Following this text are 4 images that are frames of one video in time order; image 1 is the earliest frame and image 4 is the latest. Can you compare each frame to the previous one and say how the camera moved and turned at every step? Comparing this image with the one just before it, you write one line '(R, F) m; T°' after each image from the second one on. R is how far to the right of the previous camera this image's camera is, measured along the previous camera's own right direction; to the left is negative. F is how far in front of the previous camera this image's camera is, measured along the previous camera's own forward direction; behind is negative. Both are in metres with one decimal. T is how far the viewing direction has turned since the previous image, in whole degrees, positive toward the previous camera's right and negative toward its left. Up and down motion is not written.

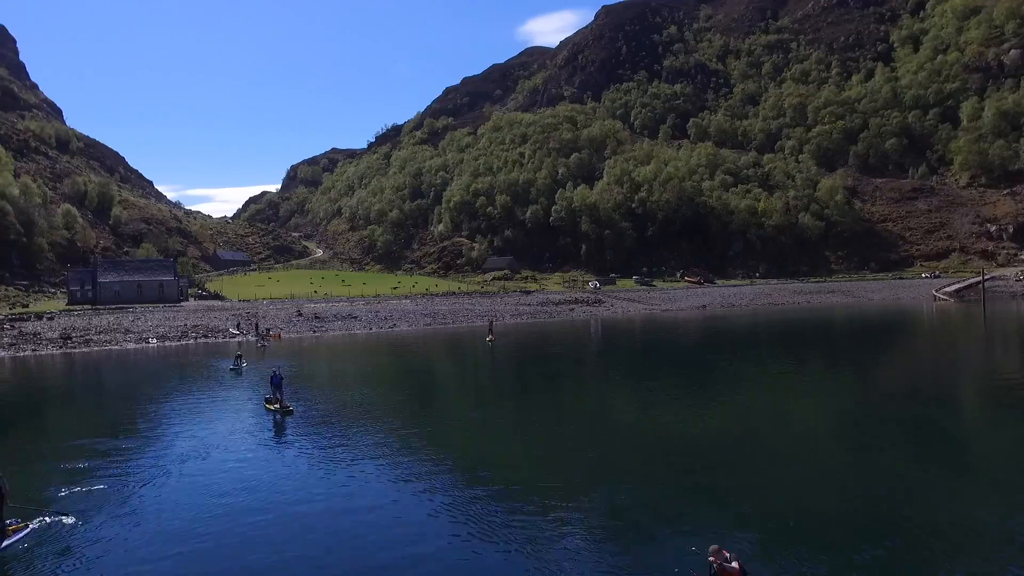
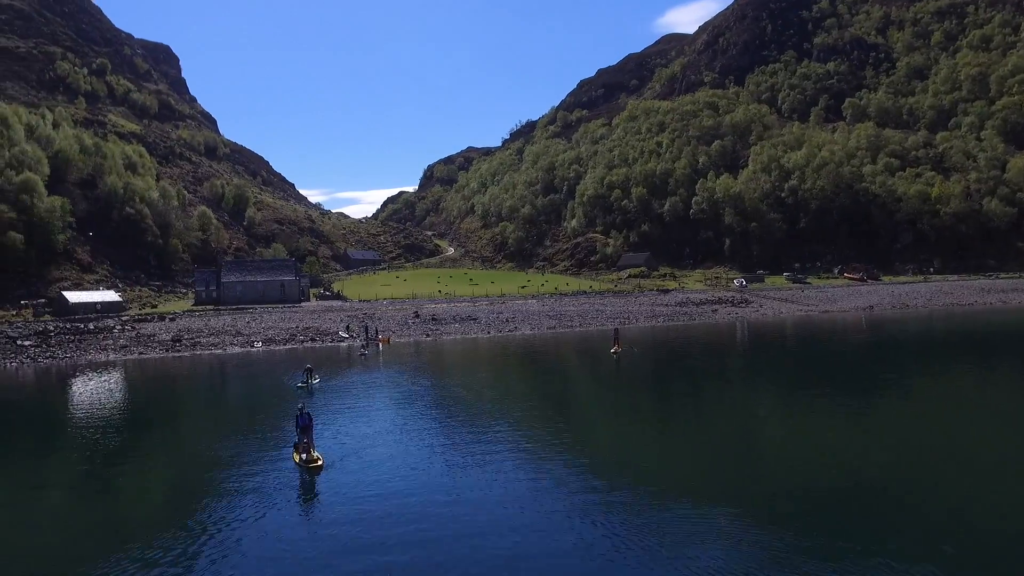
(+0.3, +6.6) m; -10°
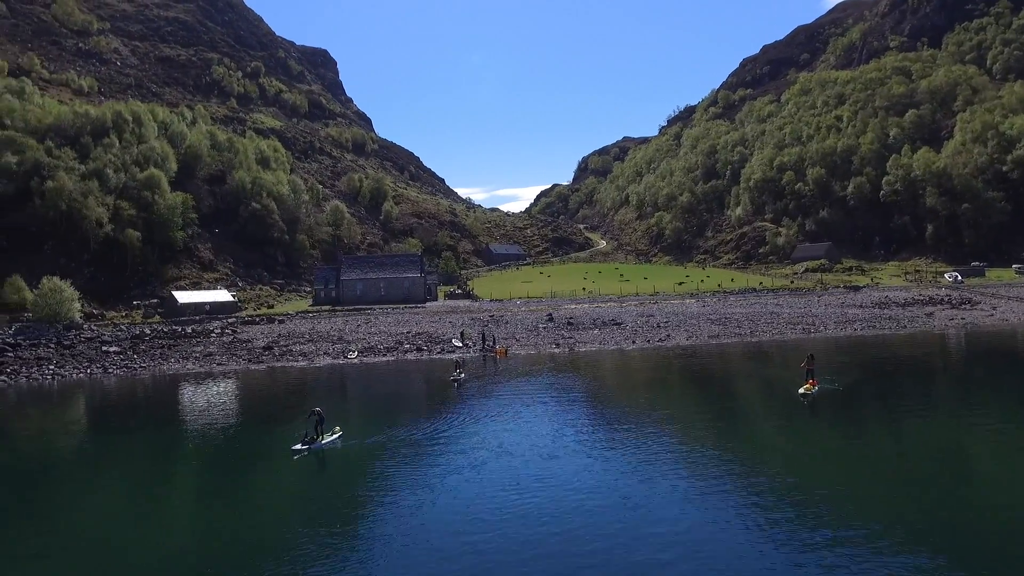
(+0.5, +10.7) m; -11°
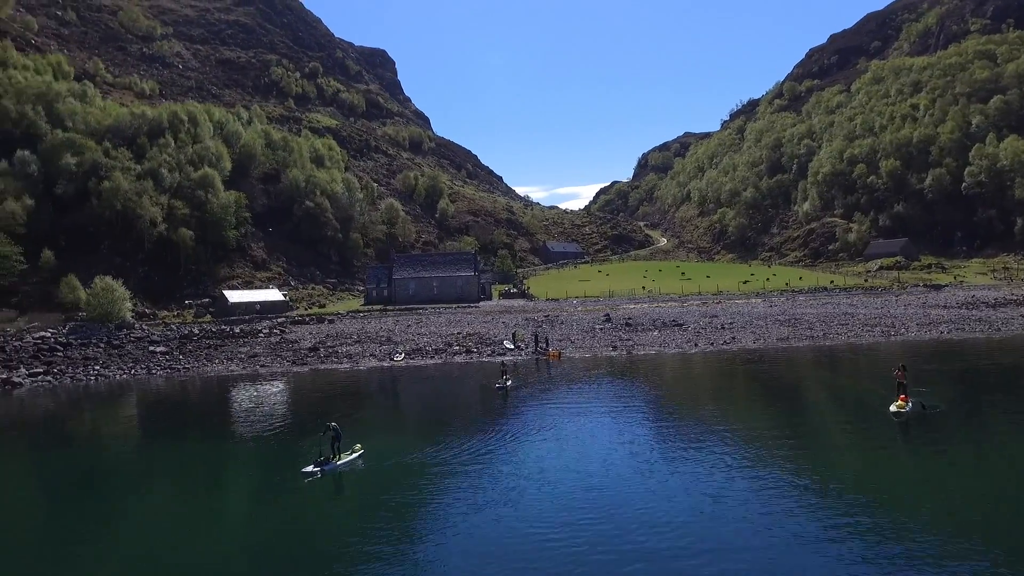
(+0.3, +2.4) m; -4°
